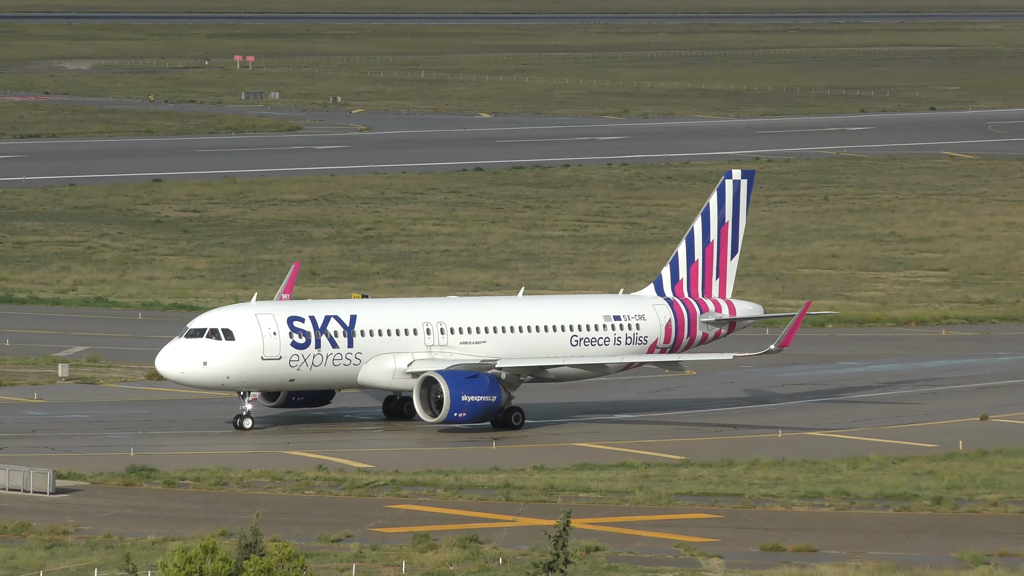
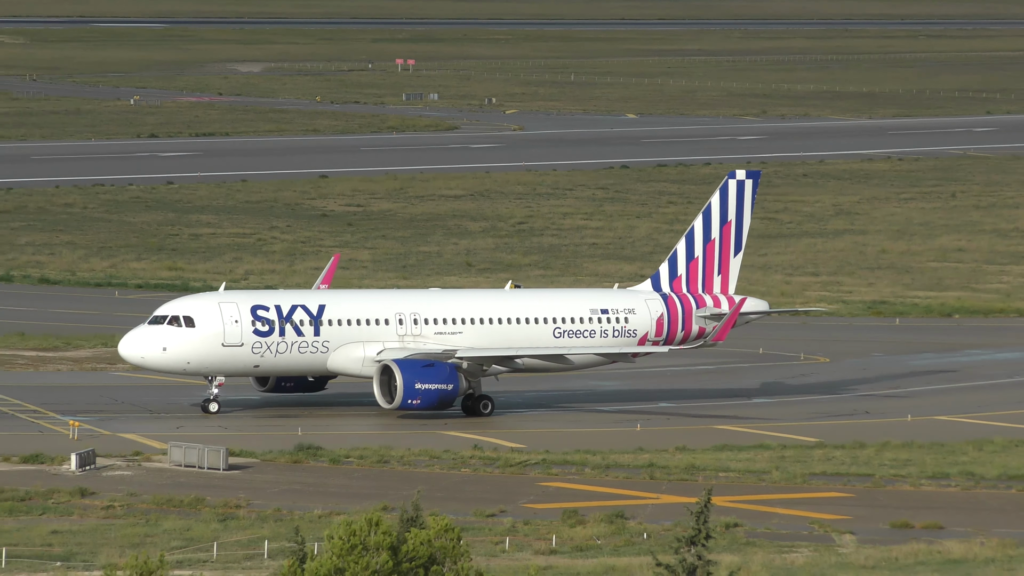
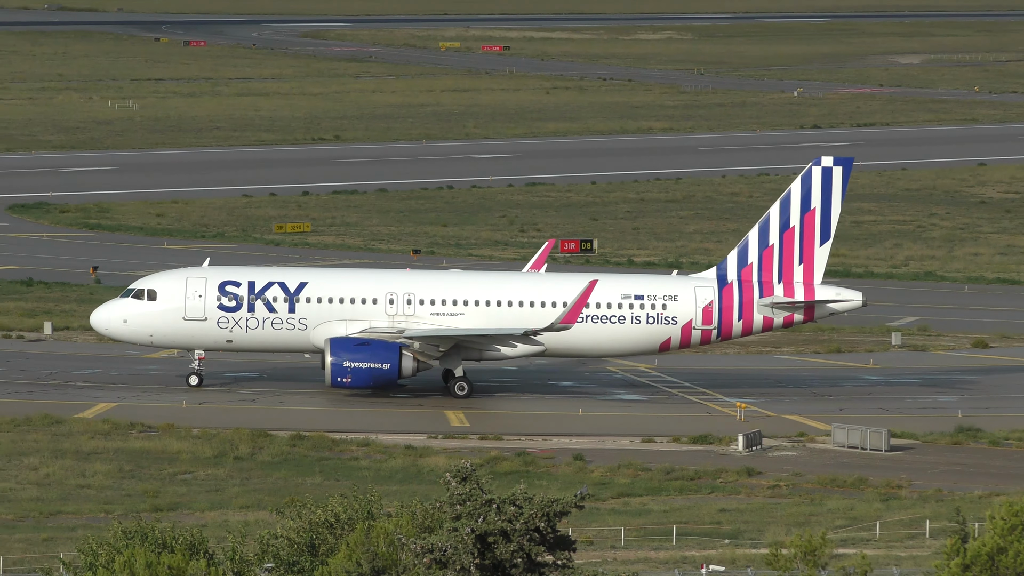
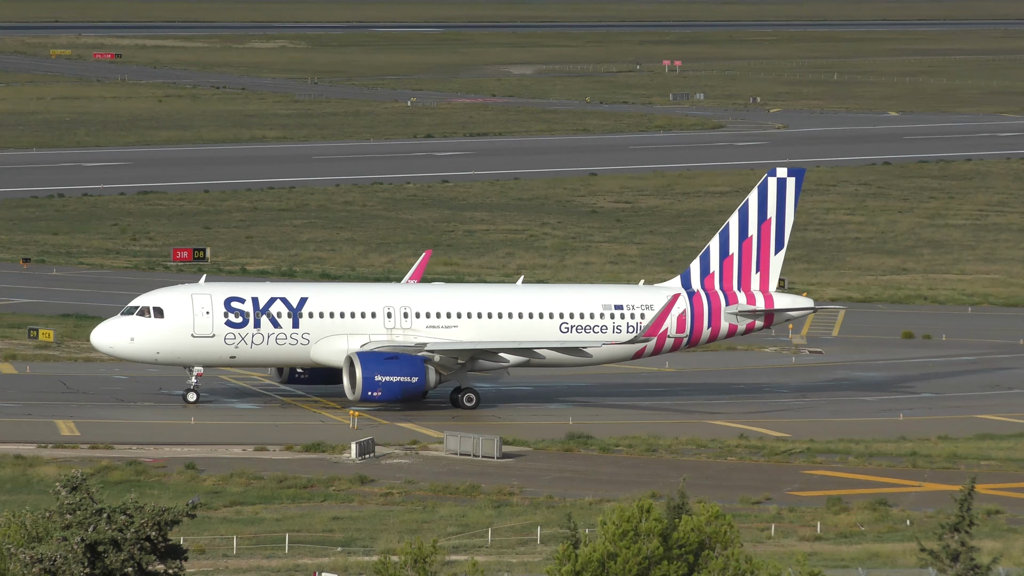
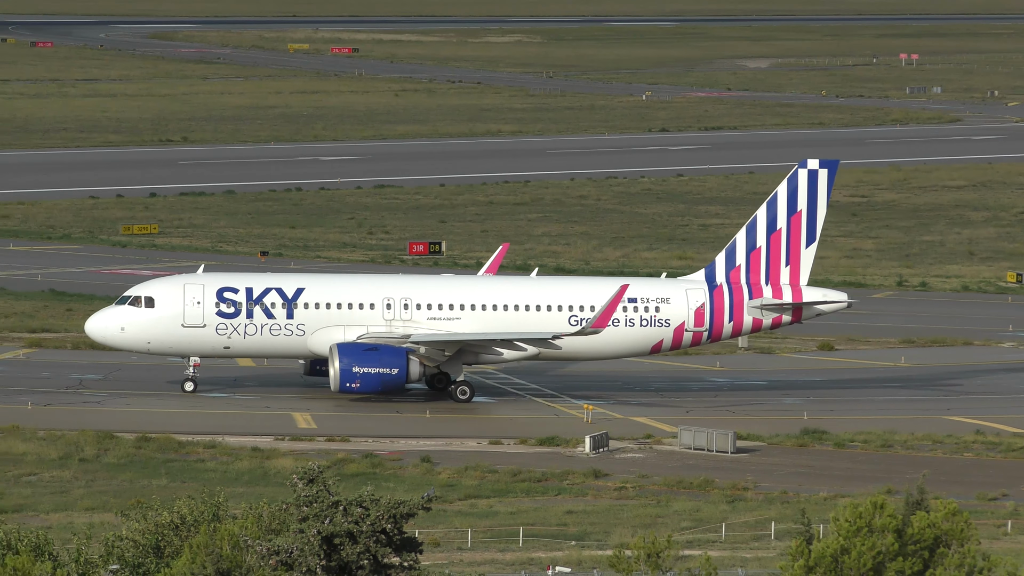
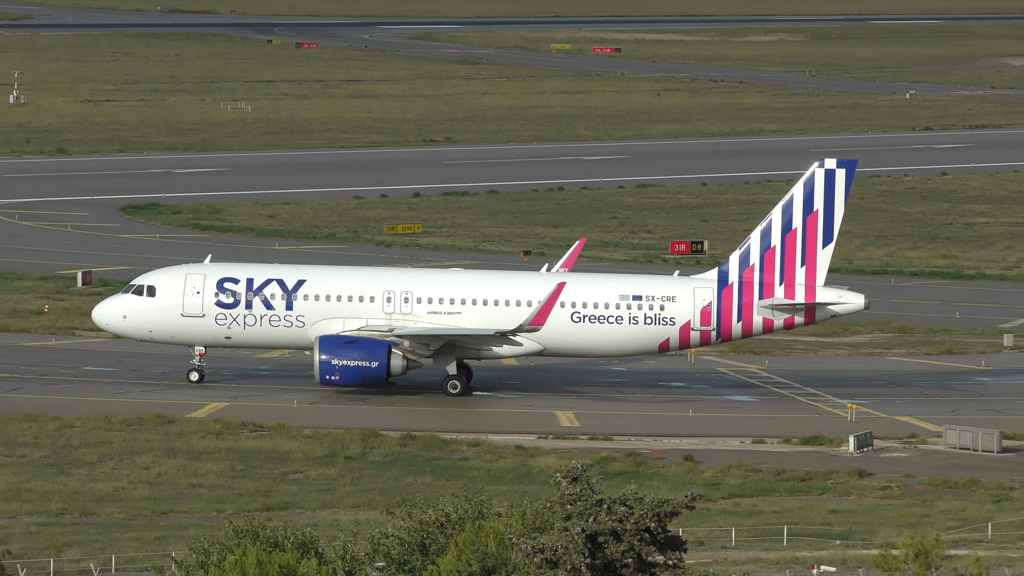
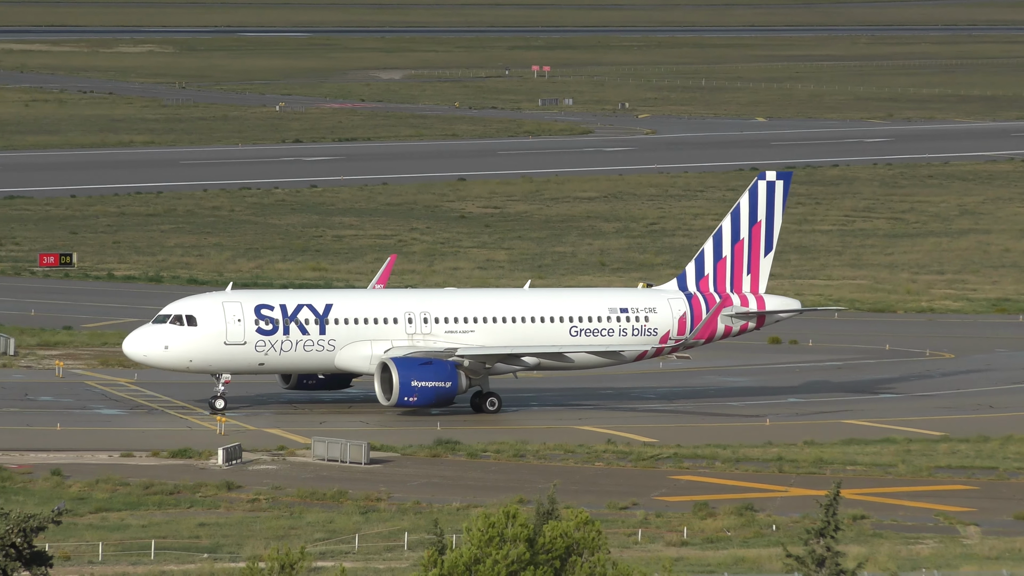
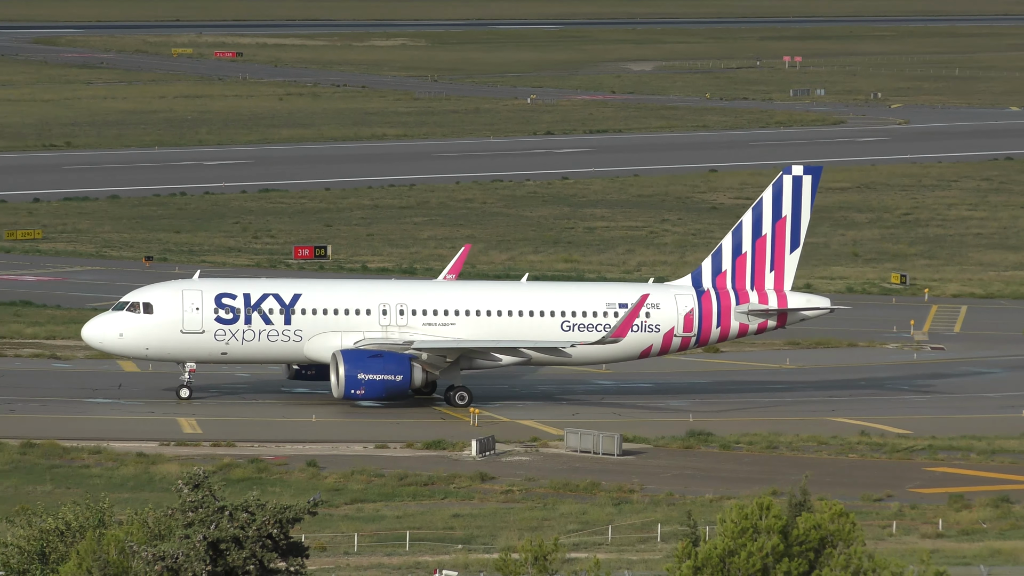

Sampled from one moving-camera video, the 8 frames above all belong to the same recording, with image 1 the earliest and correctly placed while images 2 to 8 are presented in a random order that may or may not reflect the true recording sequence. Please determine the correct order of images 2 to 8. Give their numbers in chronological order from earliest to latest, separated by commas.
2, 7, 4, 8, 5, 3, 6
